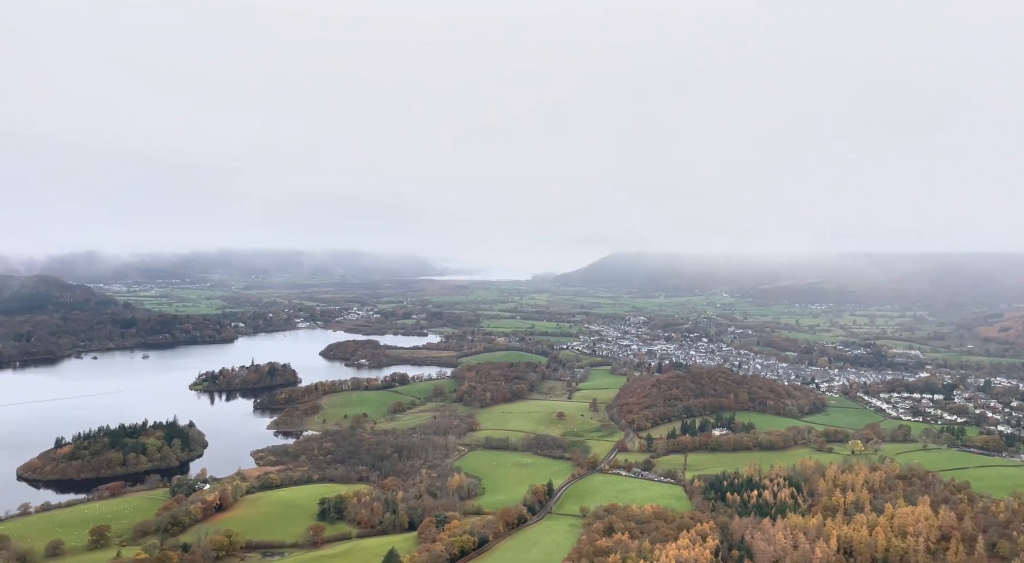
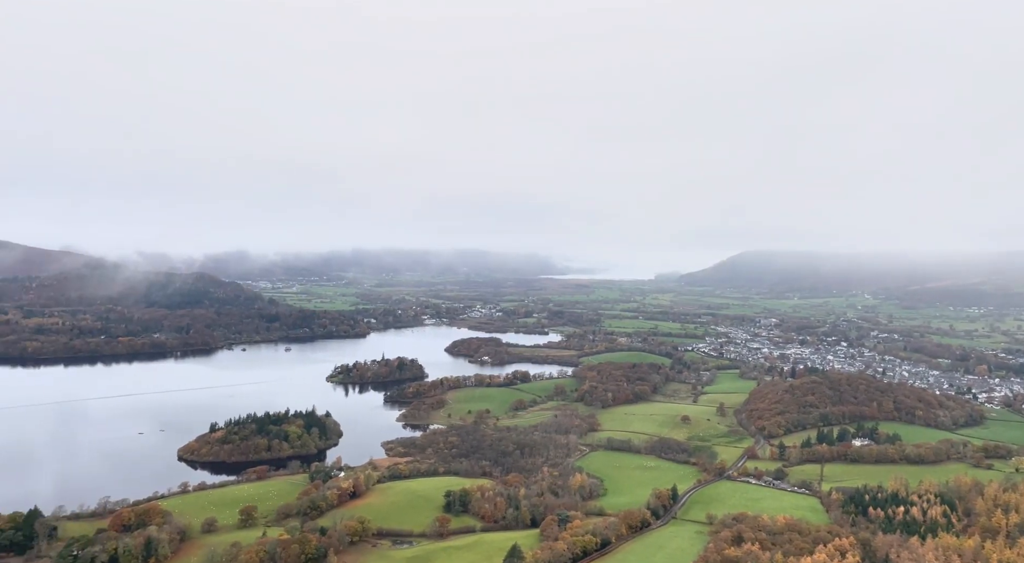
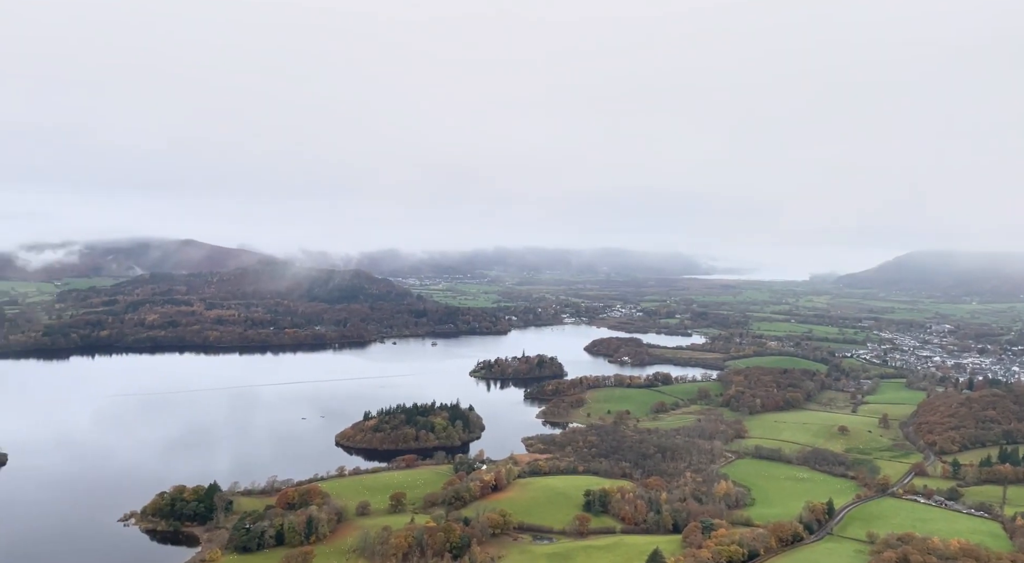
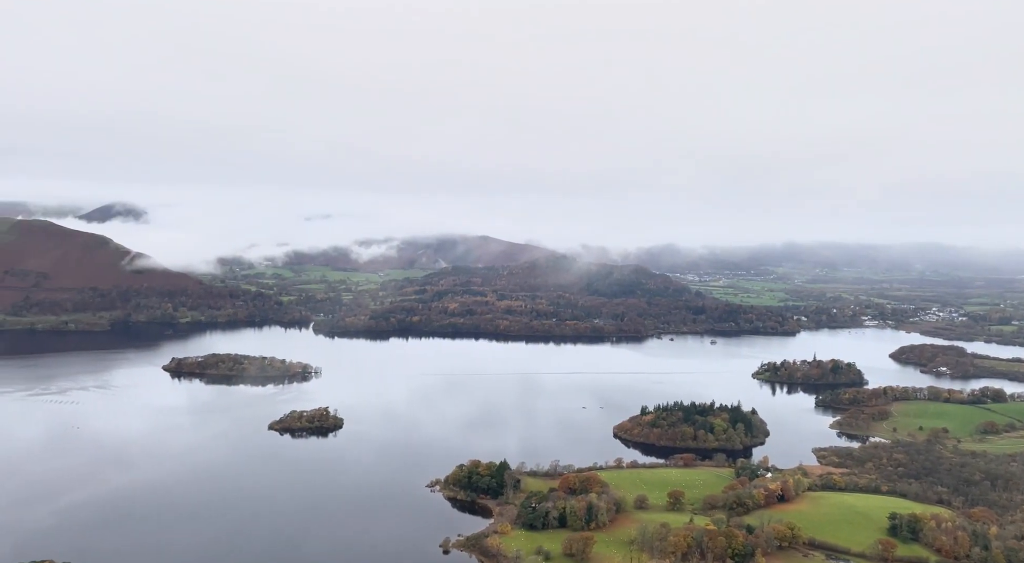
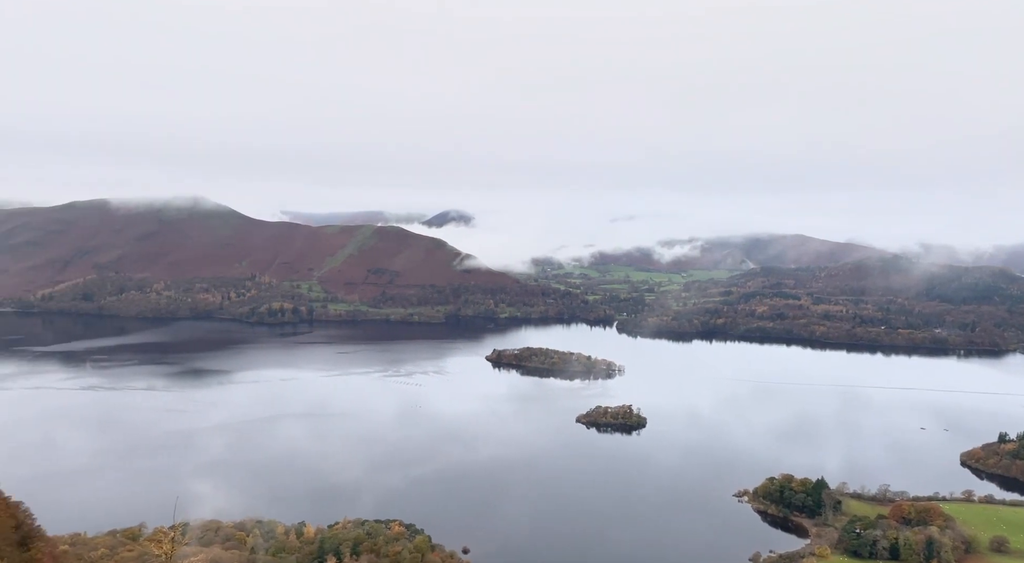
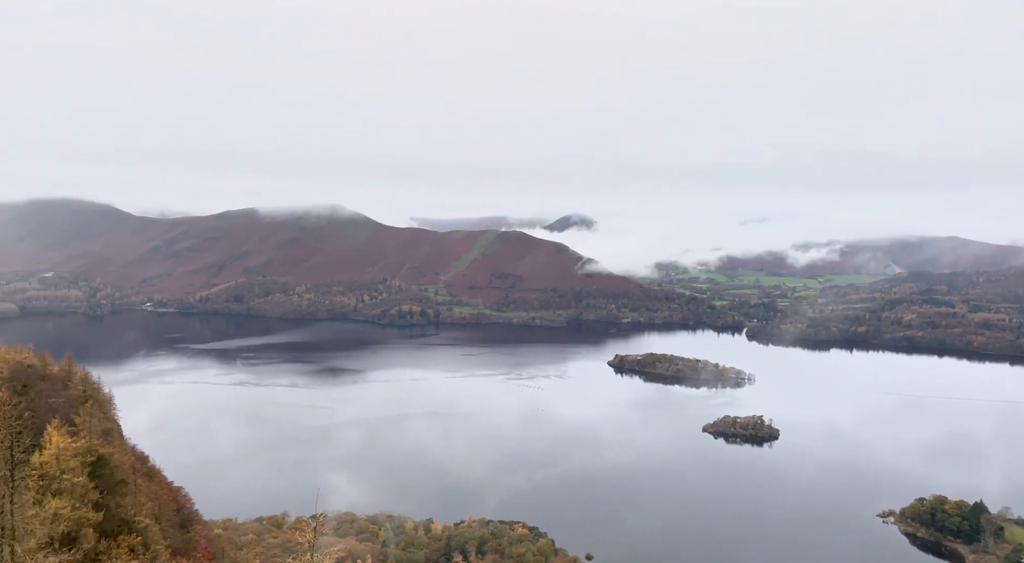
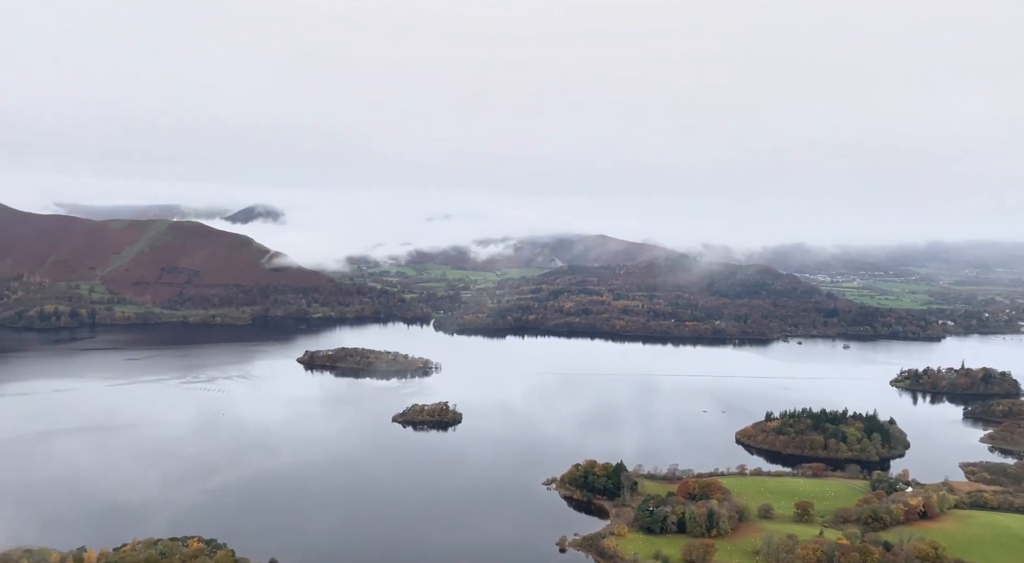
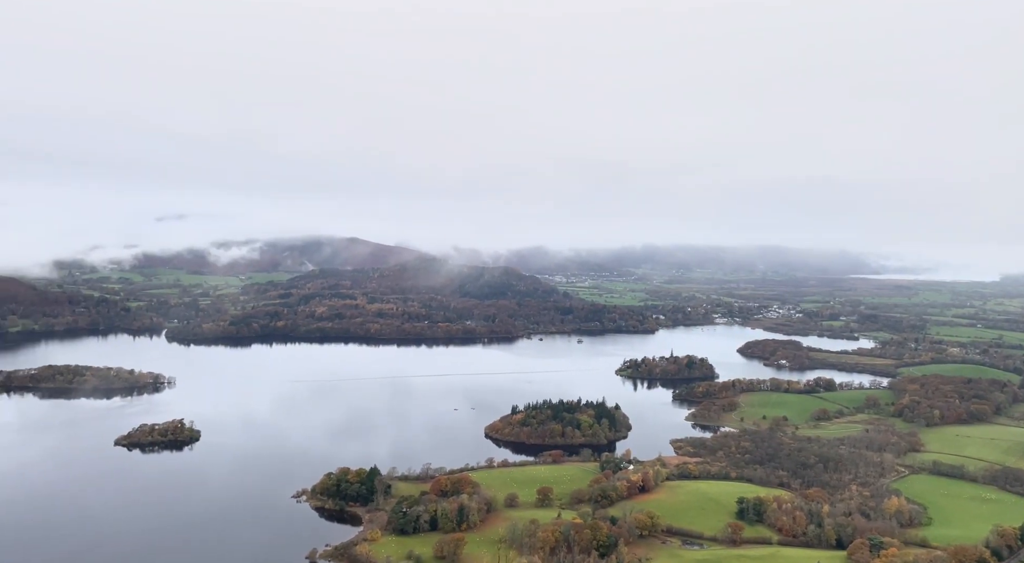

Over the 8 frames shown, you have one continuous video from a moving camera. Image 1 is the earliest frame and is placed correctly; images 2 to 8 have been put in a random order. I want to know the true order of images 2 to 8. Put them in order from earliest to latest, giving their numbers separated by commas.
2, 3, 8, 4, 7, 5, 6
